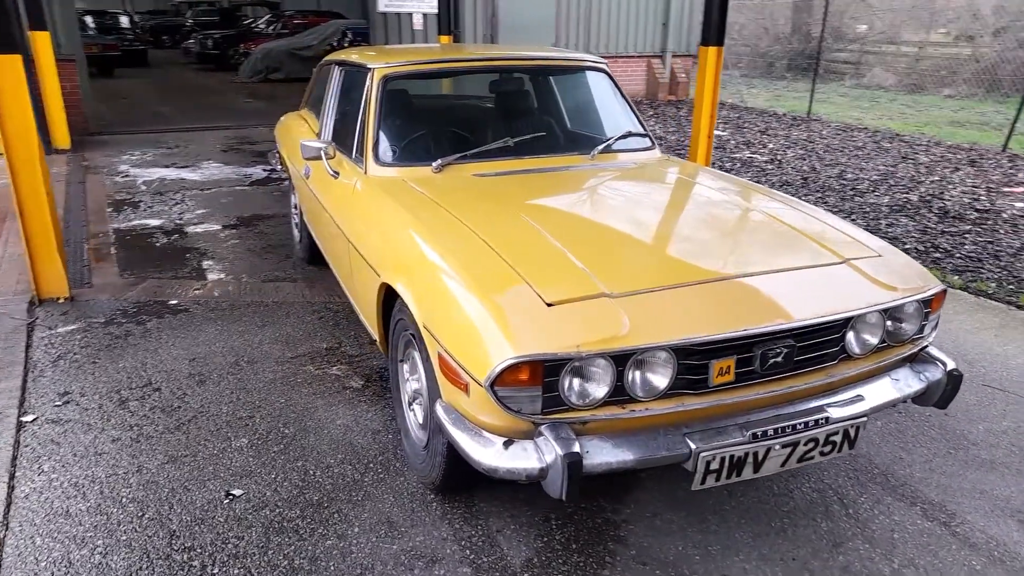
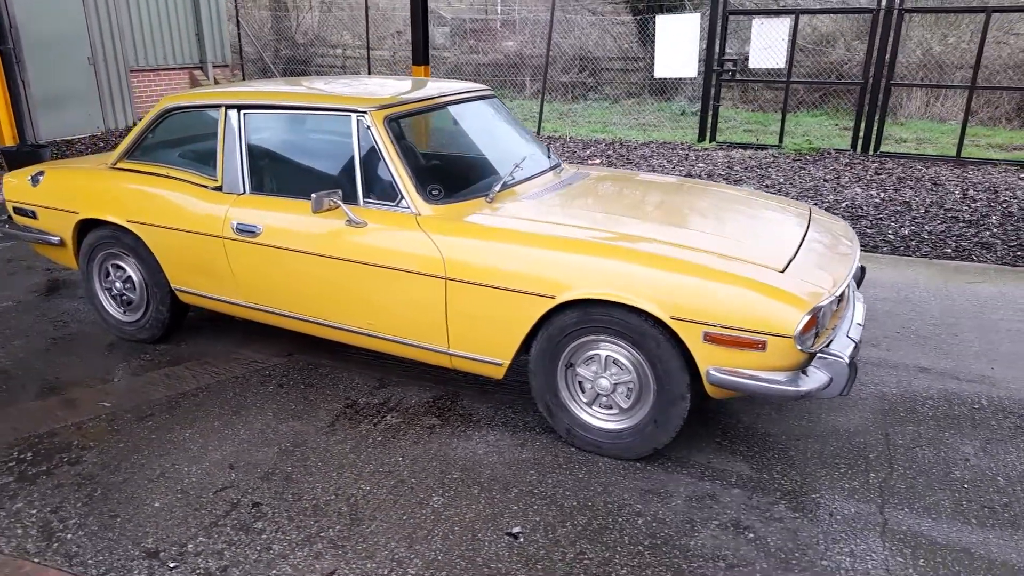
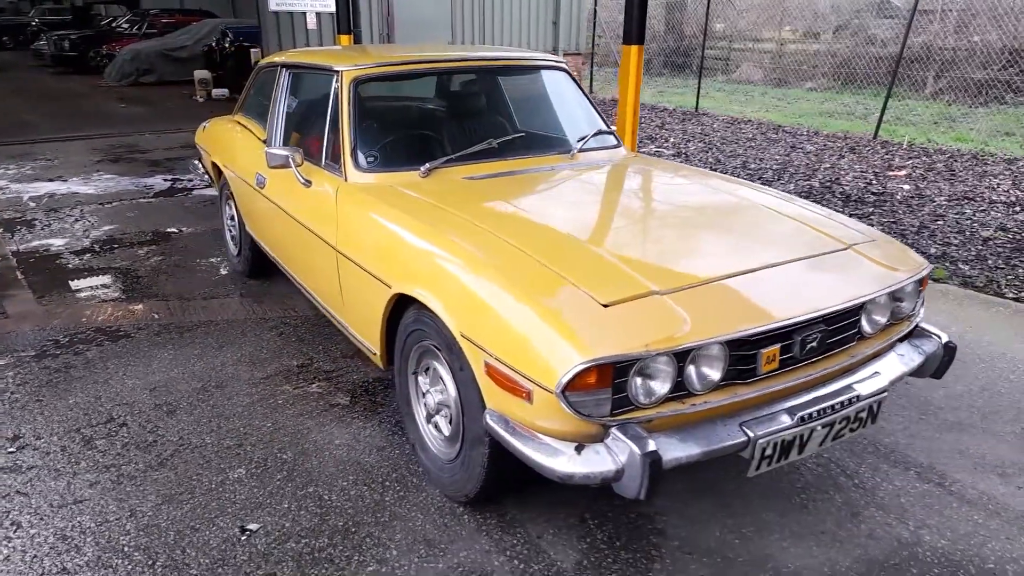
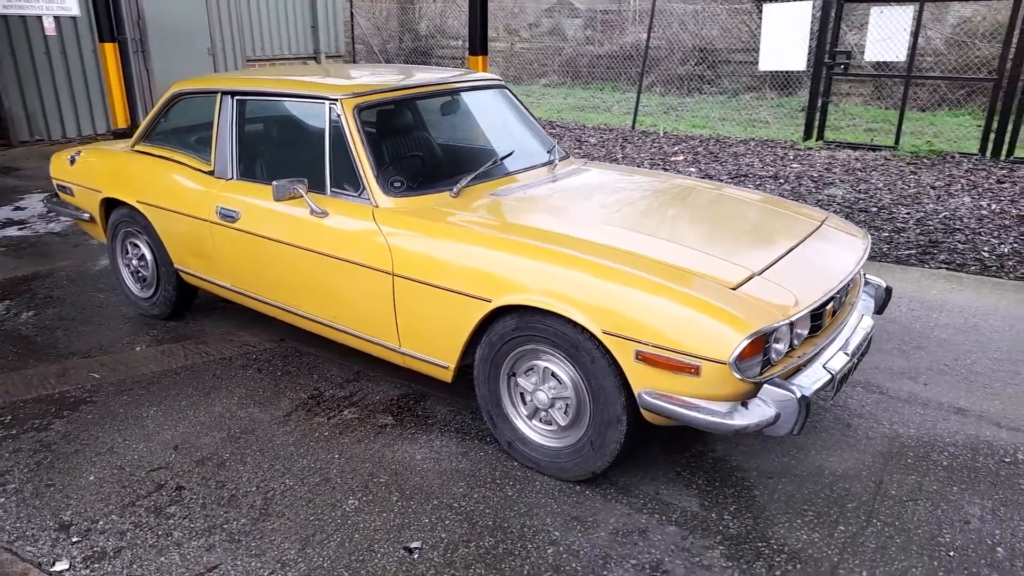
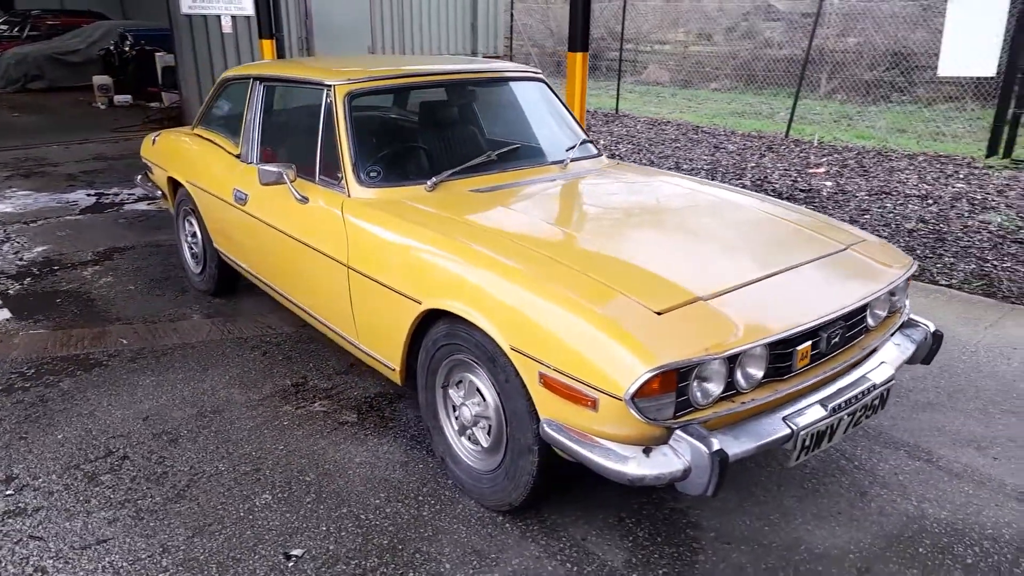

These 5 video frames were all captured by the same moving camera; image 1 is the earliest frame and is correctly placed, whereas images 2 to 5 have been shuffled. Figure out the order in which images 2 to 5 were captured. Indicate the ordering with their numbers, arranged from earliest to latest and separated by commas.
3, 5, 4, 2
